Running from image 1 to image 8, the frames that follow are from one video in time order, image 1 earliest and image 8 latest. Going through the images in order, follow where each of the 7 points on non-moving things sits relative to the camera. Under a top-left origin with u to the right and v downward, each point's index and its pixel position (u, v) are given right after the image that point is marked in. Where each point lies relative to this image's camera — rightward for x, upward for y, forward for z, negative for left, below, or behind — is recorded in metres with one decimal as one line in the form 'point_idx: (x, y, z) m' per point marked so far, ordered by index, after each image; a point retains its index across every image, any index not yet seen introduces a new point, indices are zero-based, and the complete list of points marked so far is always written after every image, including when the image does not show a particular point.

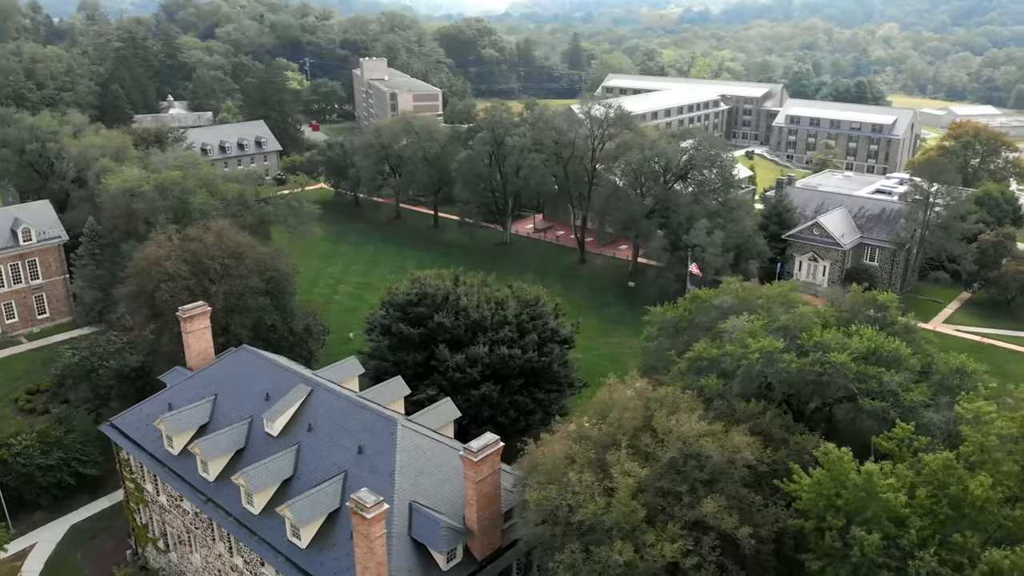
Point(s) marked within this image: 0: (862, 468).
0: (+7.2, -3.7, +17.1) m
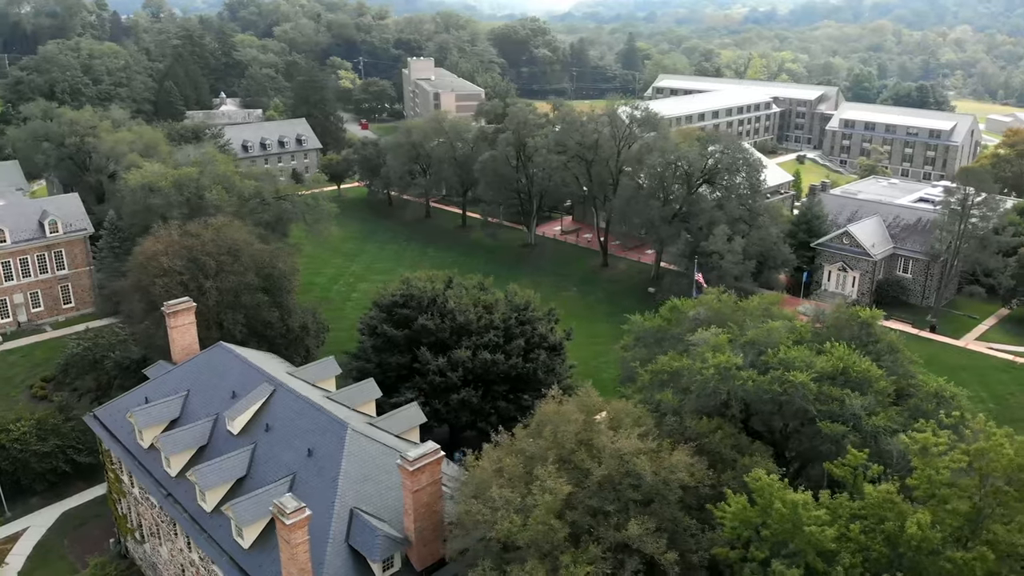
0: (+5.4, -4.0, +16.1) m
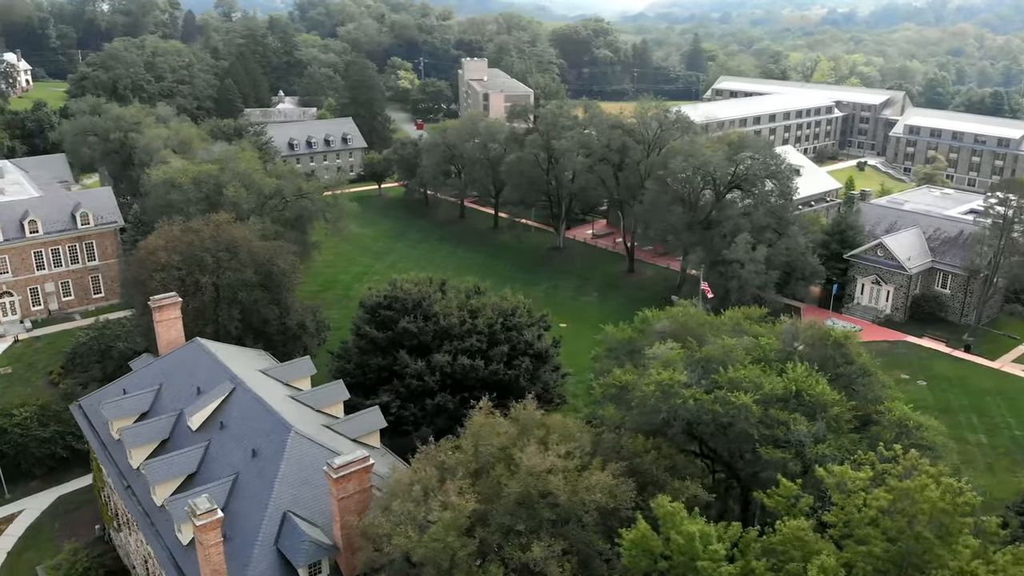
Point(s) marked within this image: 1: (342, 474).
0: (+3.2, -4.4, +15.1) m
1: (-4.1, -4.5, +19.8) m
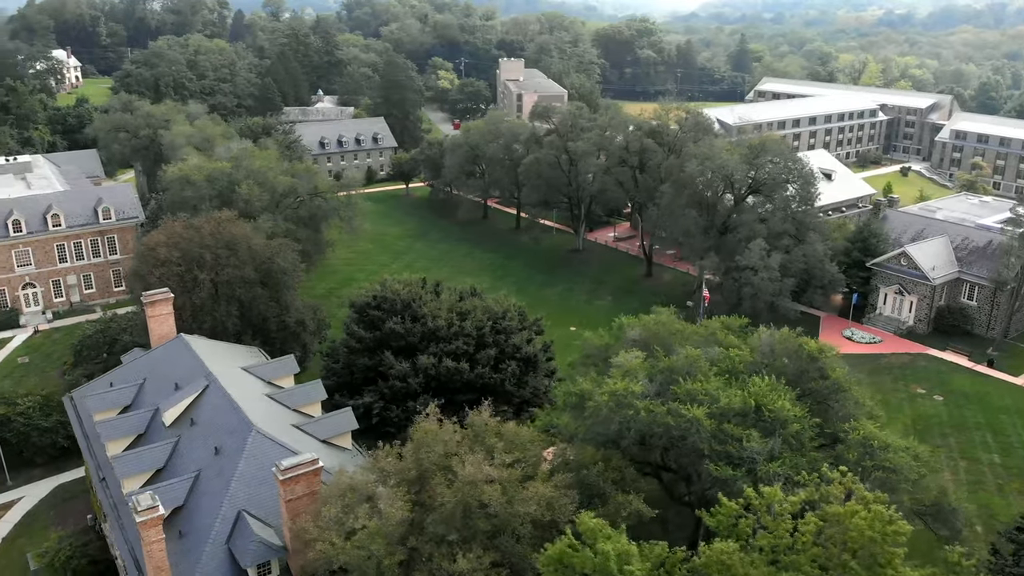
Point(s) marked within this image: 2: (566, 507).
0: (+1.7, -4.5, +14.6) m
1: (-5.3, -4.5, +19.7) m
2: (+1.2, -4.7, +17.8) m
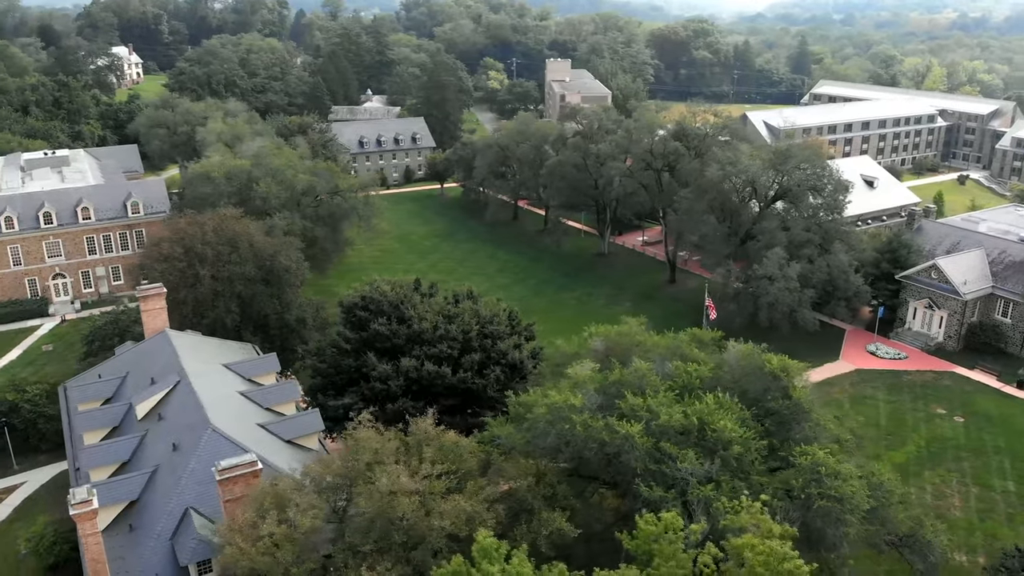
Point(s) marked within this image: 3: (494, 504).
0: (-0.2, -4.7, +14.1) m
1: (-6.8, -4.5, +19.7) m
2: (-0.5, -4.9, +17.3) m
3: (-0.4, -4.7, +18.0) m
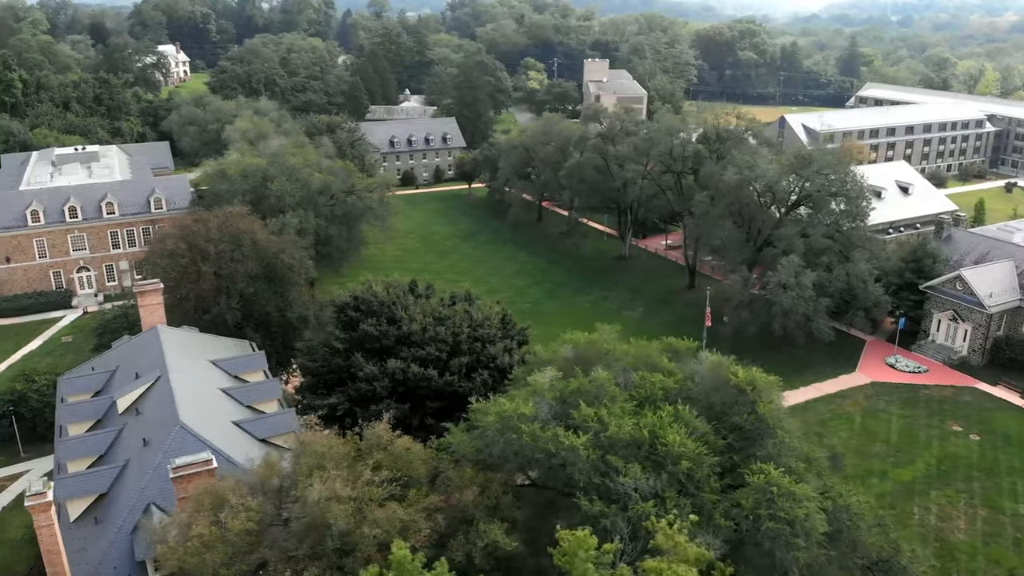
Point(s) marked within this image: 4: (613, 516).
0: (-1.7, -4.8, +13.9) m
1: (-8.0, -4.5, +19.8) m
2: (-1.8, -5.0, +17.1) m
3: (-1.7, -4.8, +17.7) m
4: (+2.0, -4.6, +16.6) m
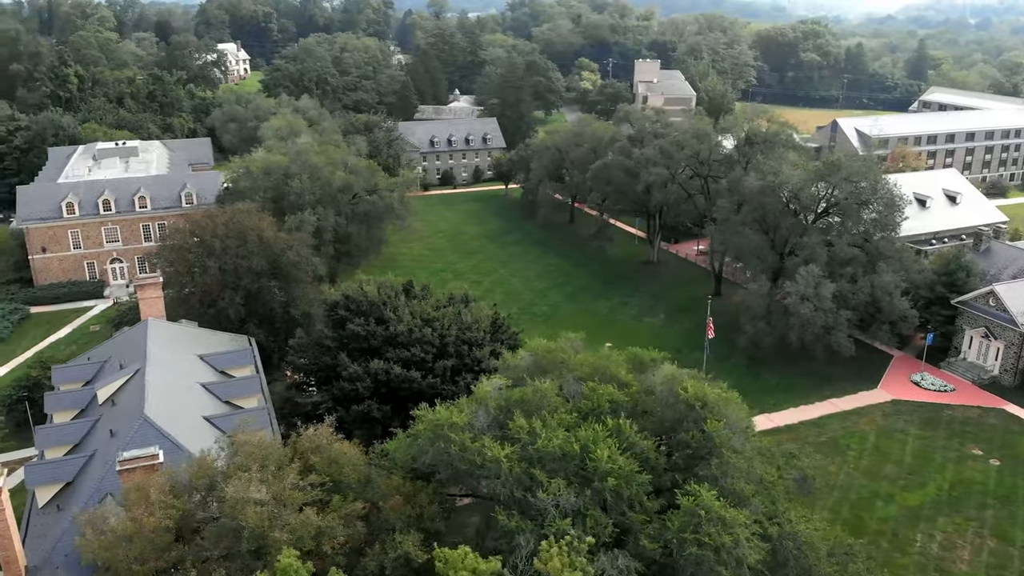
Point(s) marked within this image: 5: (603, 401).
0: (-3.6, -4.9, +13.7) m
1: (-9.4, -4.4, +20.1) m
2: (-3.5, -5.1, +16.9) m
3: (-3.3, -4.9, +17.5) m
4: (+0.3, -4.8, +16.2) m
5: (+2.2, -2.7, +19.9) m
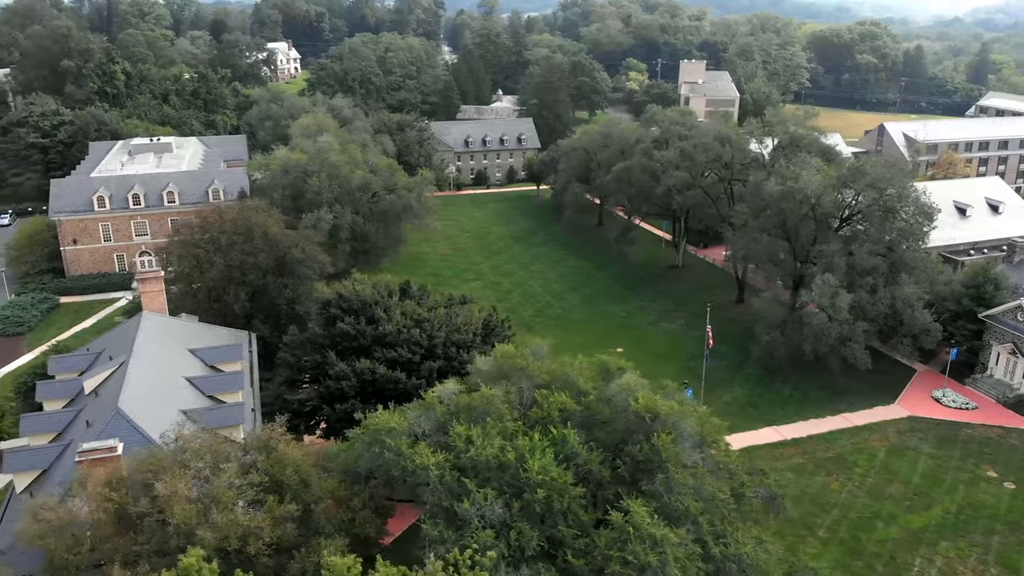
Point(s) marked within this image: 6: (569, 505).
0: (-5.3, -4.9, +13.7) m
1: (-10.6, -4.2, +20.5) m
2: (-5.0, -5.1, +16.9) m
3: (-4.7, -4.9, +17.5) m
4: (-1.2, -4.9, +15.9) m
5: (+1.0, -2.9, +19.5) m
6: (+1.2, -4.4, +16.8) m
